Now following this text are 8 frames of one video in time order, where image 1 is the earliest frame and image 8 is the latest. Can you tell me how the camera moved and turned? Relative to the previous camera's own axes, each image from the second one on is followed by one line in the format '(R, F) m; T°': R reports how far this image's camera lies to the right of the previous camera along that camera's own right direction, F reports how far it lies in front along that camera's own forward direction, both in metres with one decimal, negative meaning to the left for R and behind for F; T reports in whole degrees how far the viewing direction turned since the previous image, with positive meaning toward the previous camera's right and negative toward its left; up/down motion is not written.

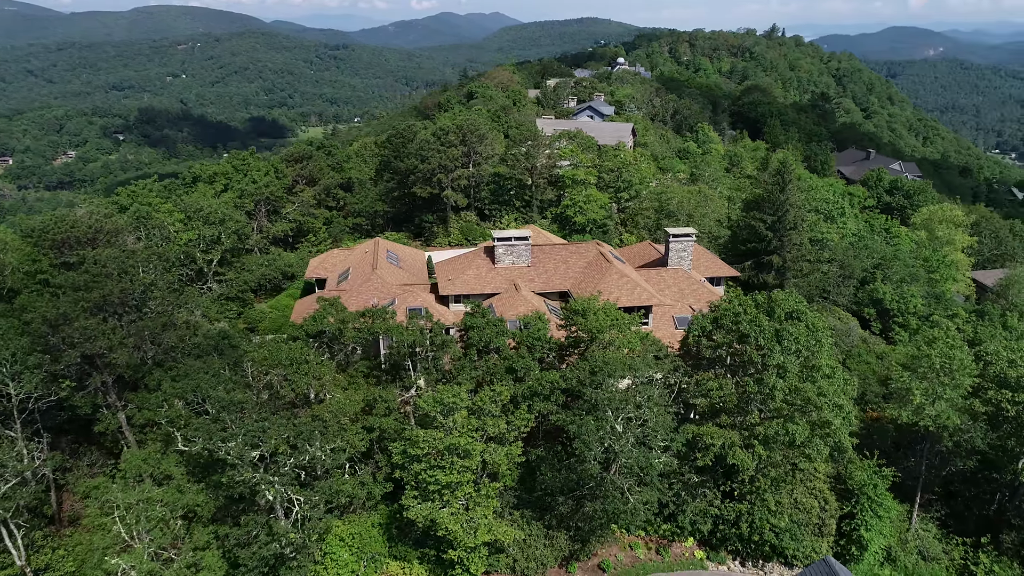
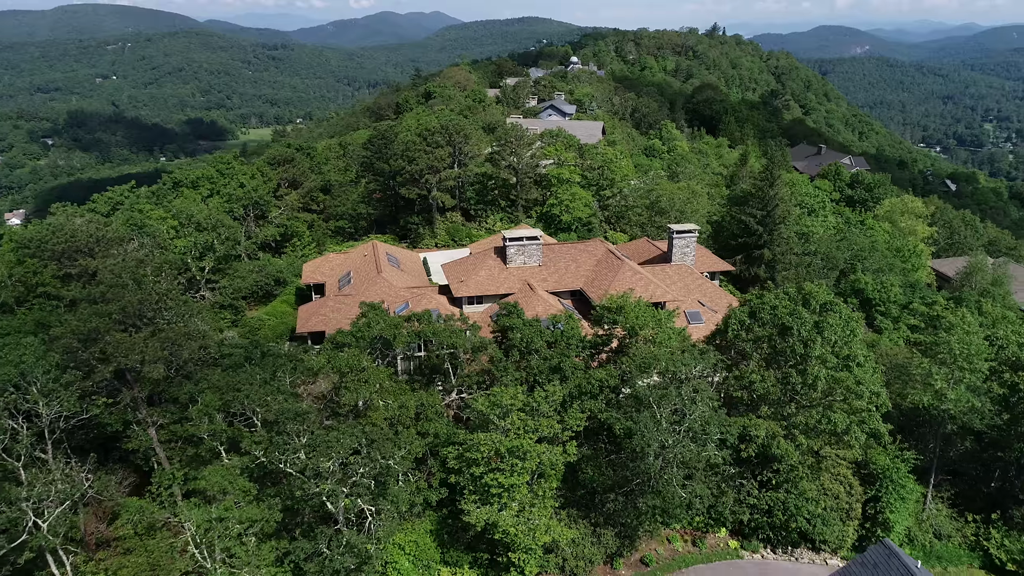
(-2.9, +0.2) m; +4°
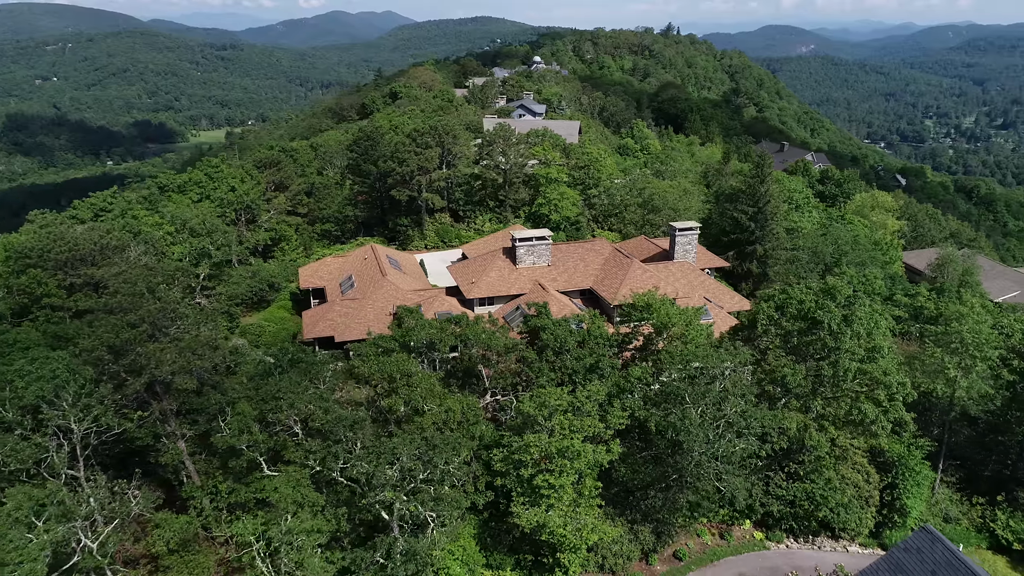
(-2.3, +0.1) m; +3°
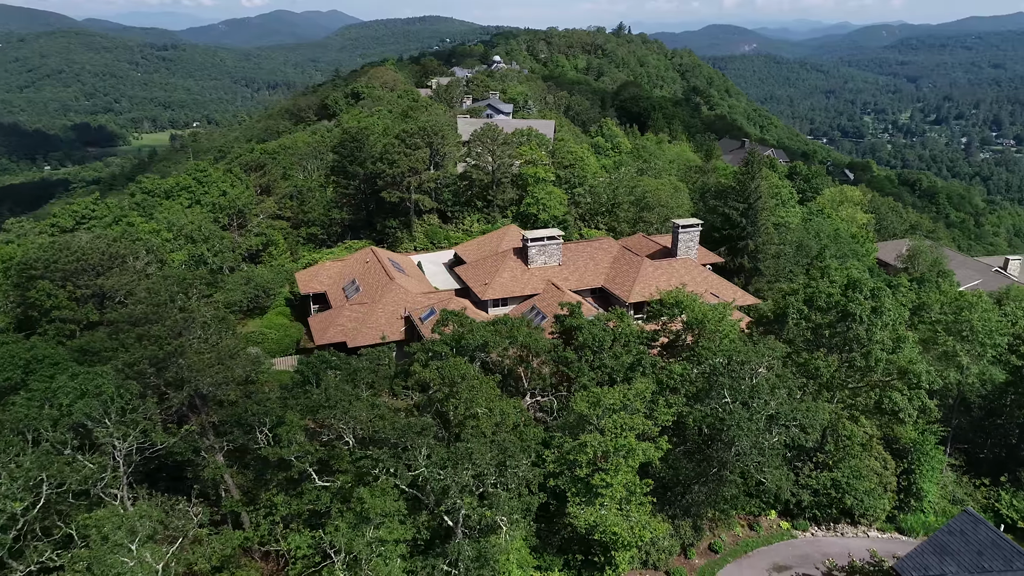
(-2.6, +0.1) m; +4°
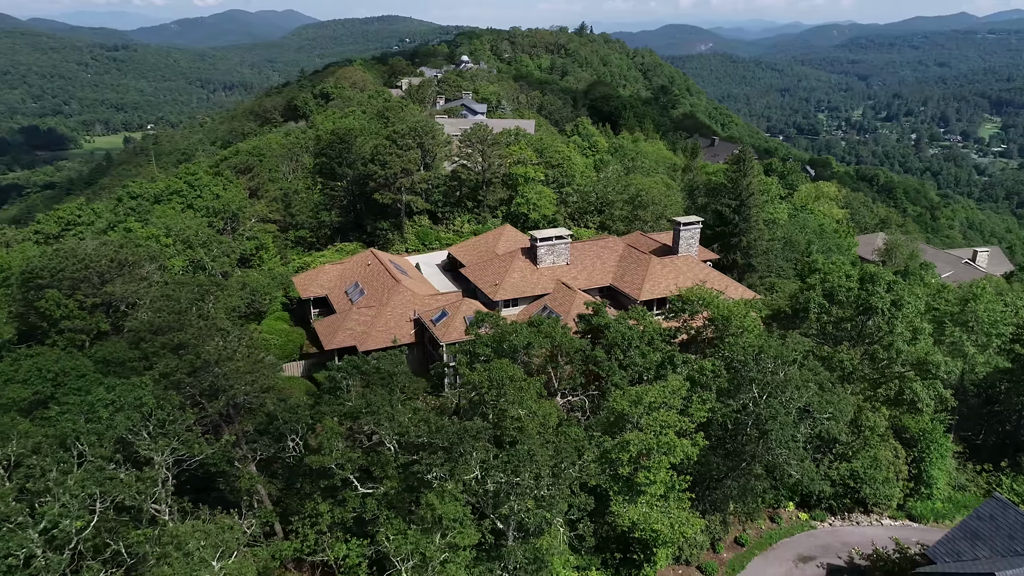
(-2.0, +0.1) m; +3°
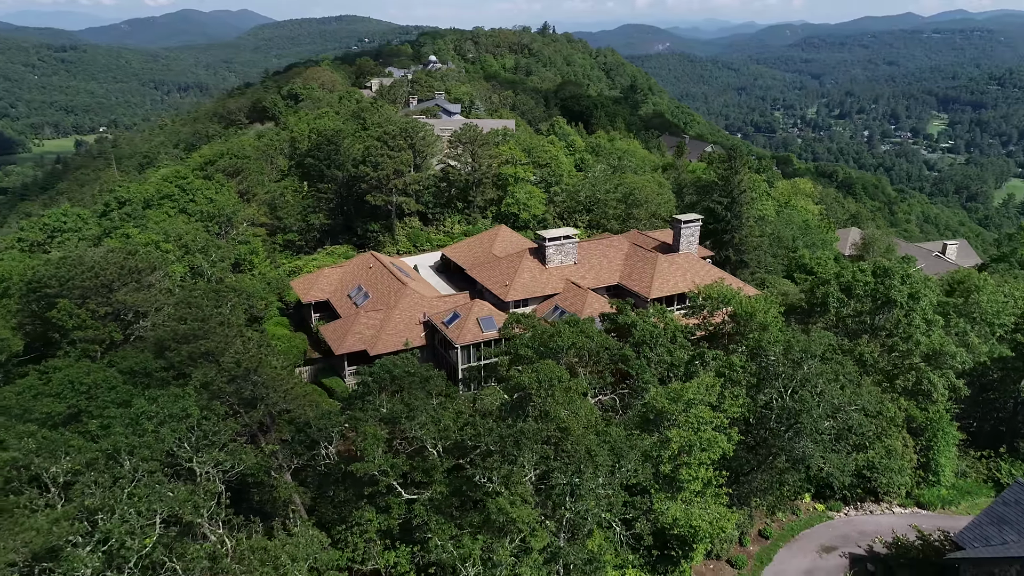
(-2.0, +0.1) m; +3°
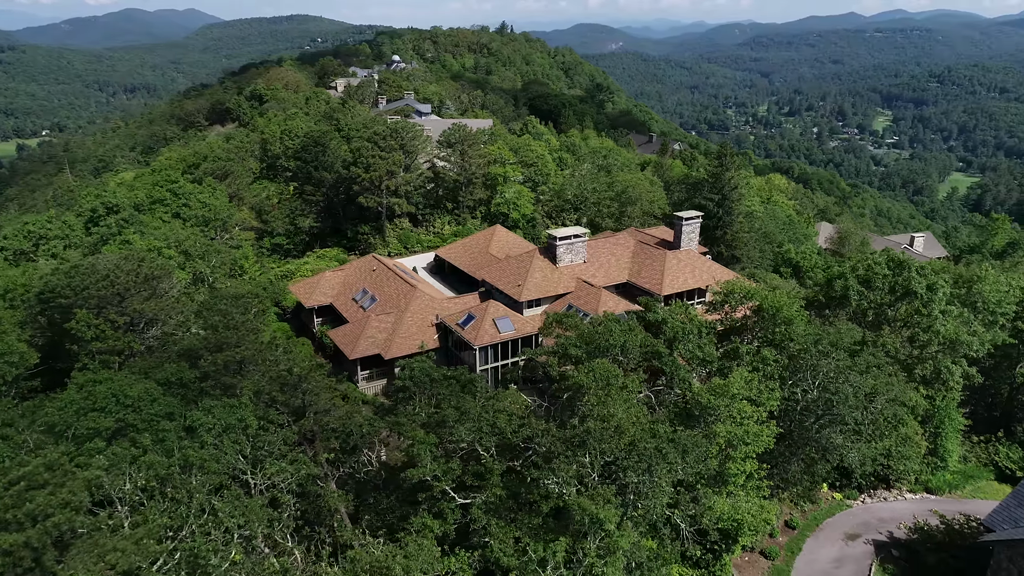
(-2.3, +0.2) m; +3°
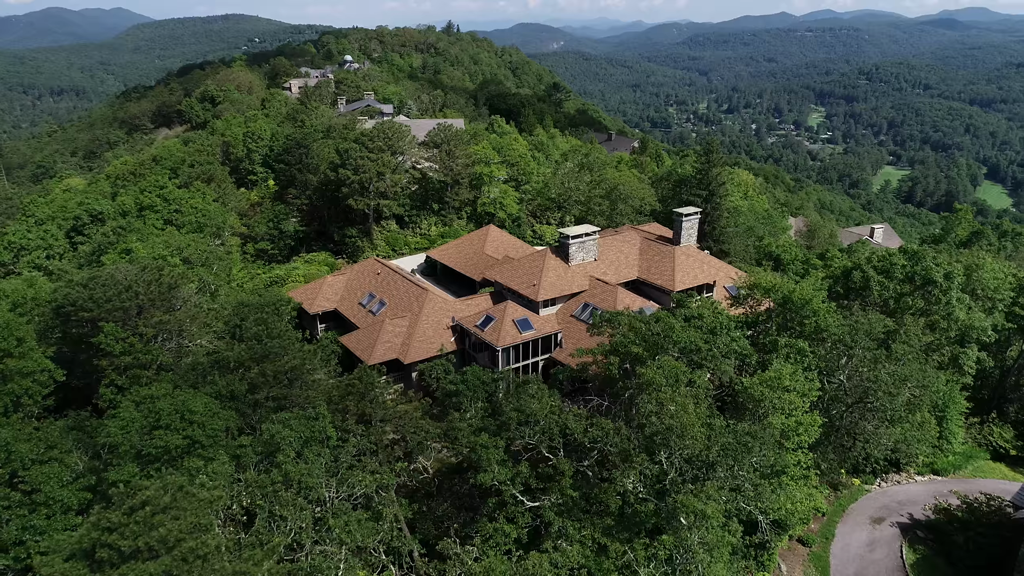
(-2.9, +0.3) m; +4°
